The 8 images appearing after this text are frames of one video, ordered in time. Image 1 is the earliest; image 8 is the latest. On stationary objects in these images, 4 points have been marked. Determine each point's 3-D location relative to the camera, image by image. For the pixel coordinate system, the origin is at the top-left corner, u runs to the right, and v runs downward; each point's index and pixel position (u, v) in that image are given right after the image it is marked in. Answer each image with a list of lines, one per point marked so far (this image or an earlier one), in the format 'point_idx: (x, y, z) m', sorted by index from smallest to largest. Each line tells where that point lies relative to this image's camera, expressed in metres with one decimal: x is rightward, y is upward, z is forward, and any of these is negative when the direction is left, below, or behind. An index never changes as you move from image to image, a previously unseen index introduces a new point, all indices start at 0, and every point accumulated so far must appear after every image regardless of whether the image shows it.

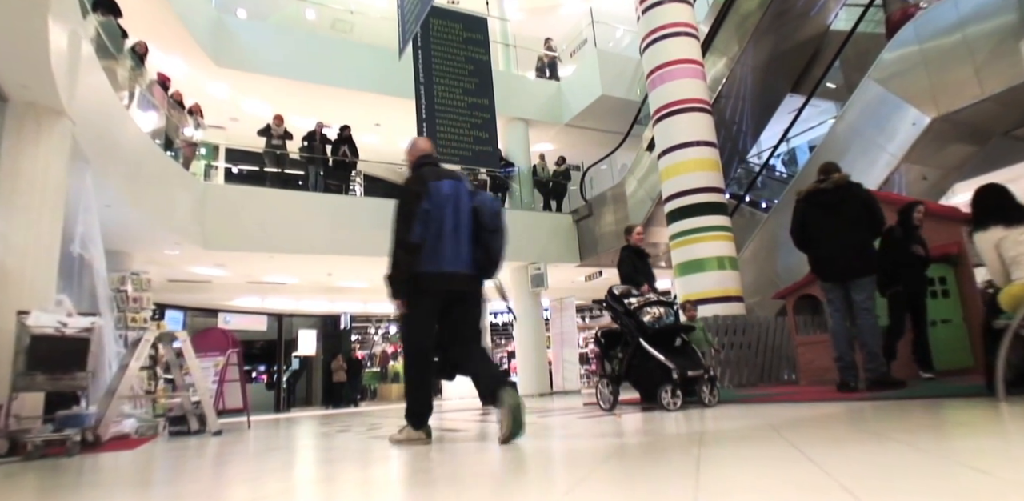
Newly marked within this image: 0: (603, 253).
0: (+1.9, 0.0, +10.6) m
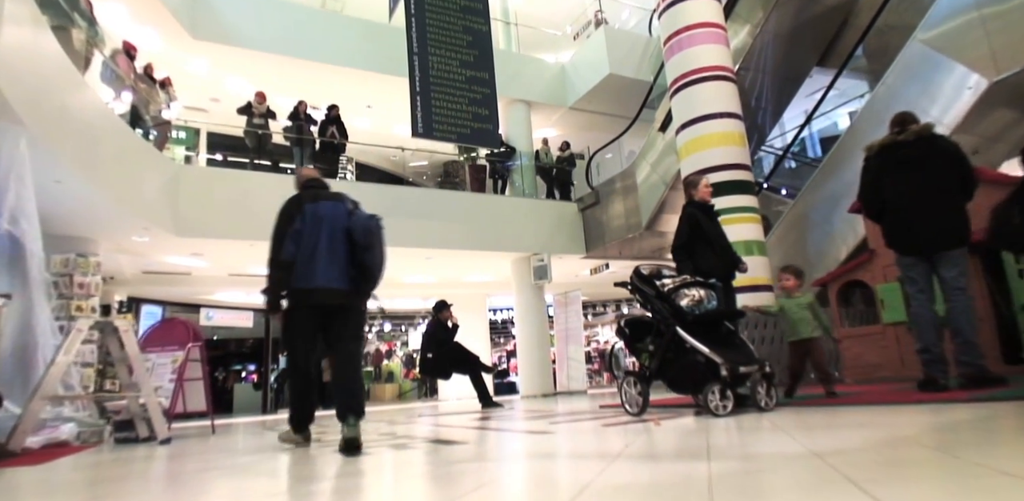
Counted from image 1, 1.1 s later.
0: (+1.9, +0.2, +9.9) m
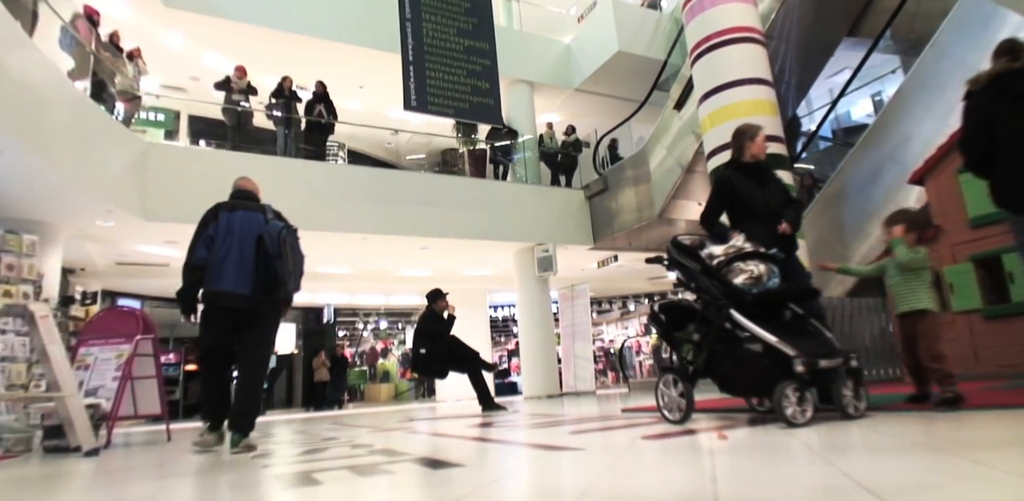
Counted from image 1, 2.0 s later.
0: (+2.0, +0.4, +9.3) m
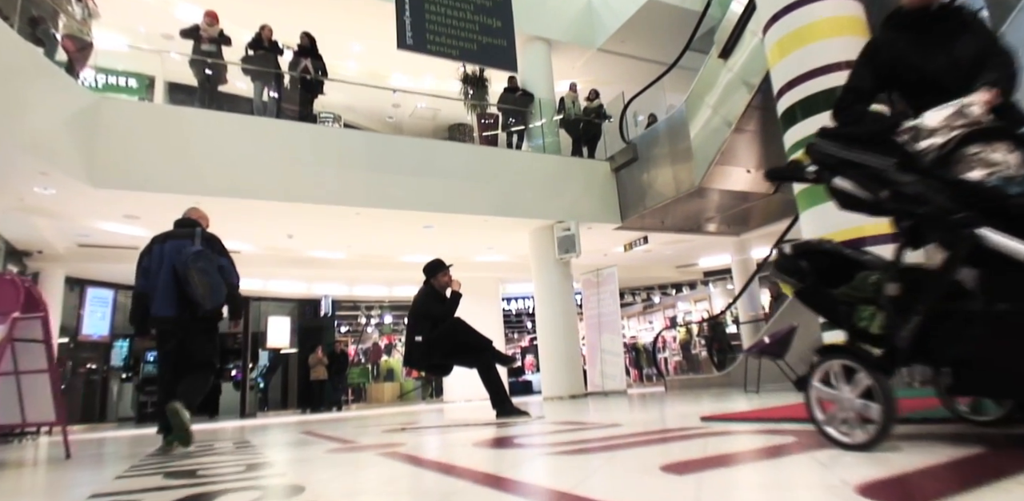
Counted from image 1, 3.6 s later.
0: (+2.2, +0.7, +8.1) m
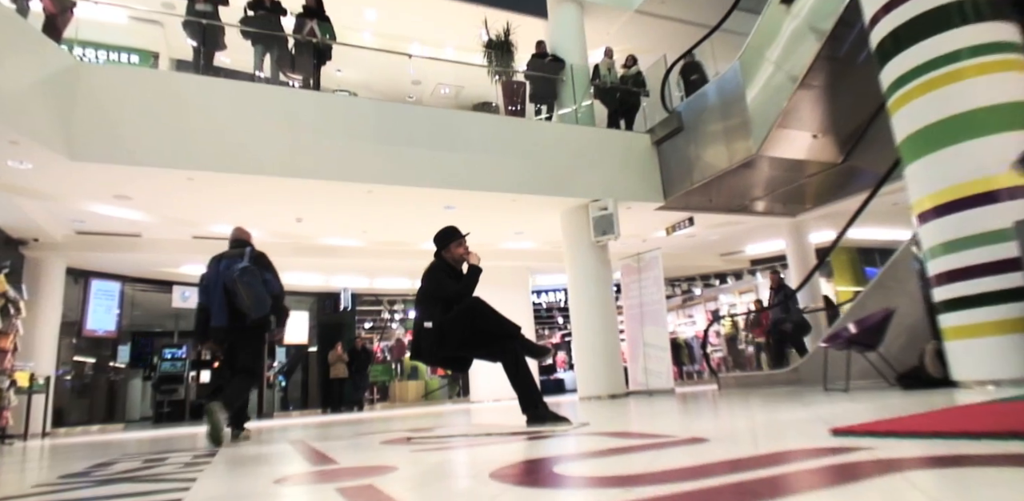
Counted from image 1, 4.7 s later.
0: (+2.7, +1.0, +7.2) m
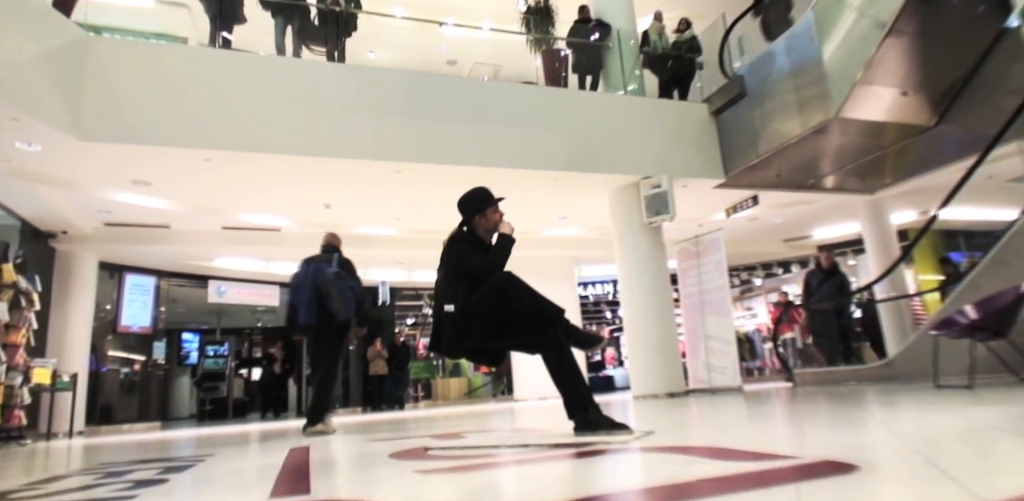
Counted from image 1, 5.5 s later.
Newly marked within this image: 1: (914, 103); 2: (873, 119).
0: (+3.2, +1.2, +6.3) m
1: (+4.8, +1.7, +5.9) m
2: (+4.2, +1.5, +5.9) m
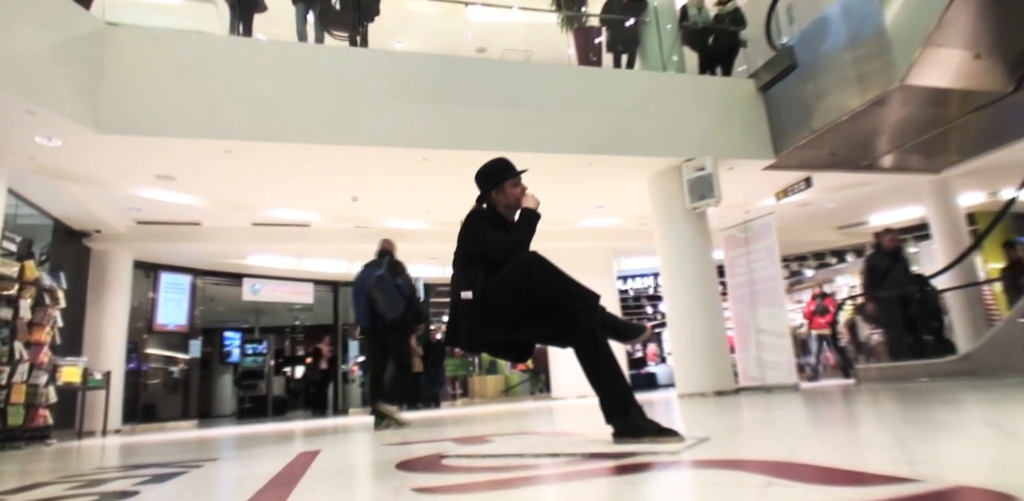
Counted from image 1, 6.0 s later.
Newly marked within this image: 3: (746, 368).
0: (+3.5, +1.4, +5.8) m
1: (+5.1, +1.9, +5.3) m
2: (+4.6, +1.7, +5.3) m
3: (+3.0, -1.5, +6.5) m
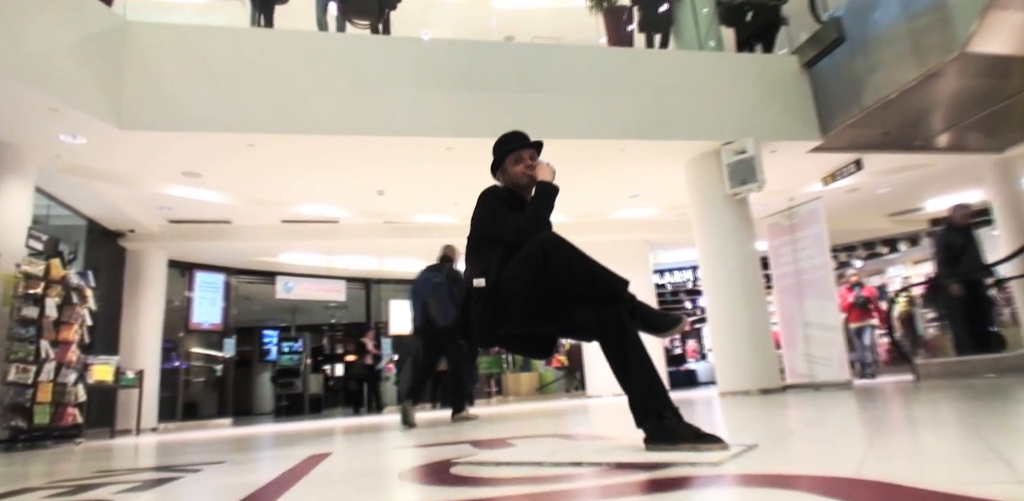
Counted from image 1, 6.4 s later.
0: (+3.8, +1.5, +5.3) m
1: (+5.3, +2.1, +4.7) m
2: (+4.8, +1.9, +4.8) m
3: (+3.4, -1.4, +6.1) m
